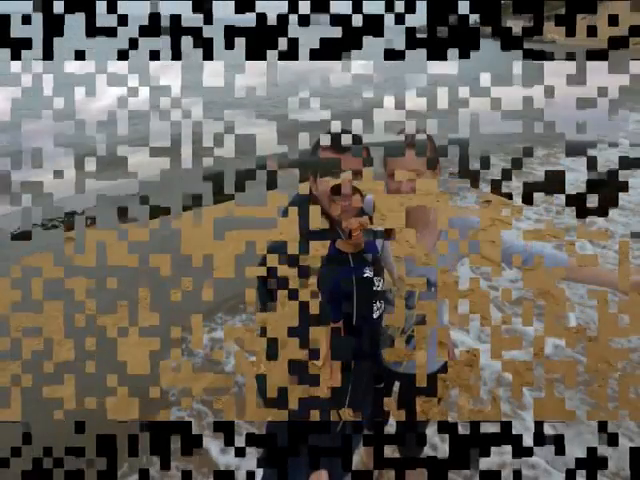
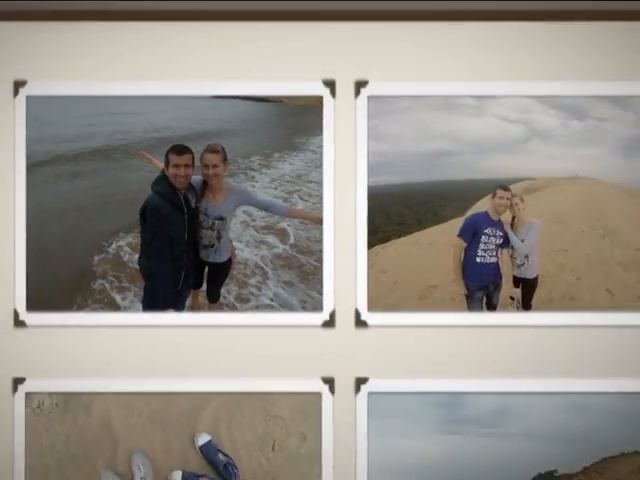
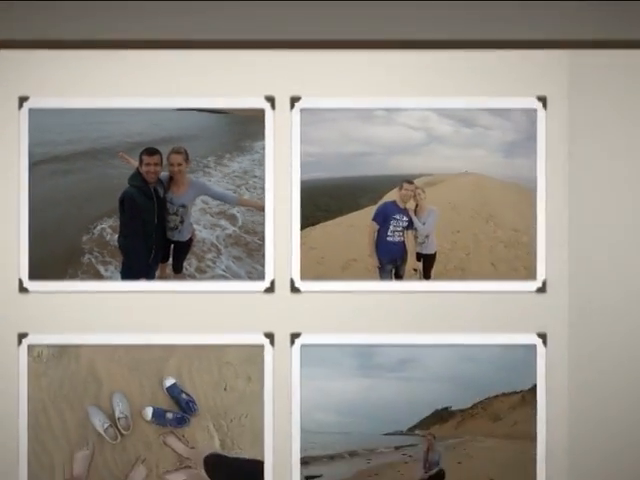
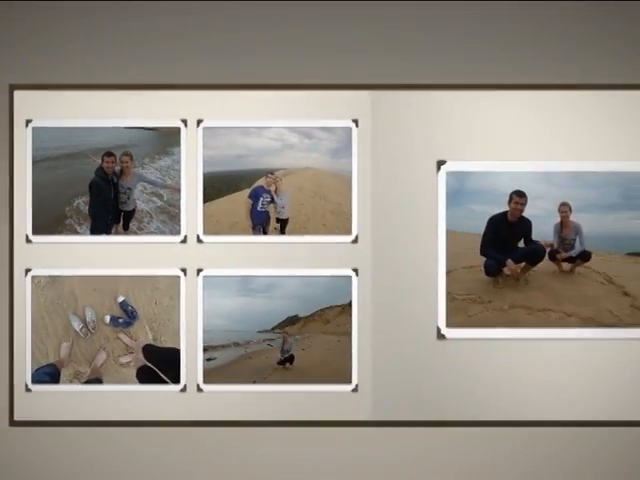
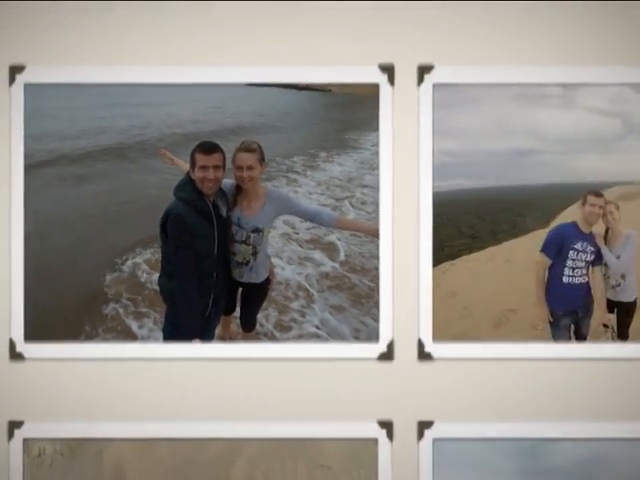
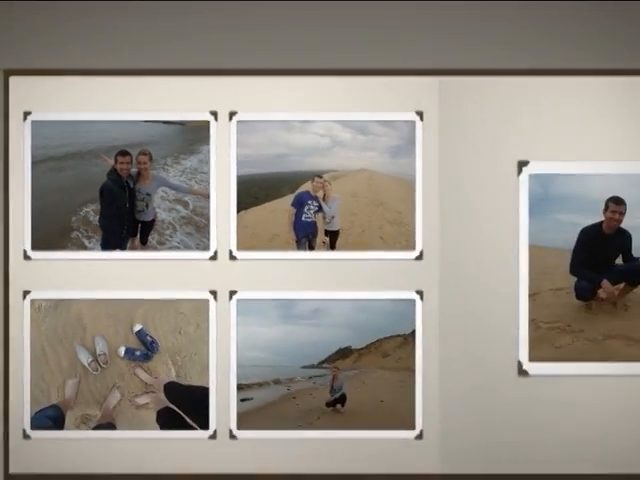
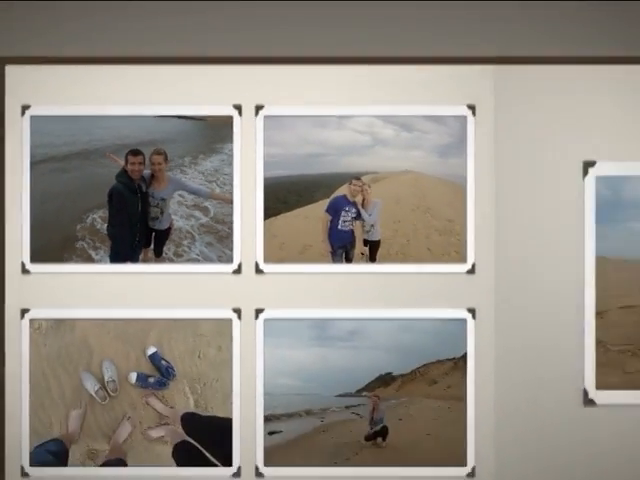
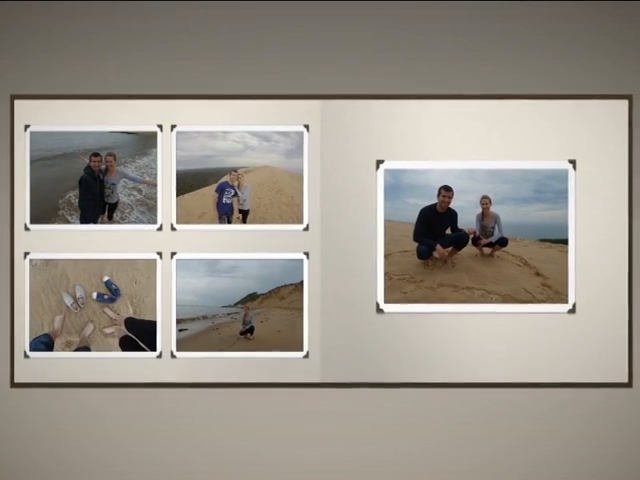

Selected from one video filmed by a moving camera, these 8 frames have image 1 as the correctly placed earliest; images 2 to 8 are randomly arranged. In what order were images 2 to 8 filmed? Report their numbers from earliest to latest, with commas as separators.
5, 2, 3, 7, 6, 4, 8
